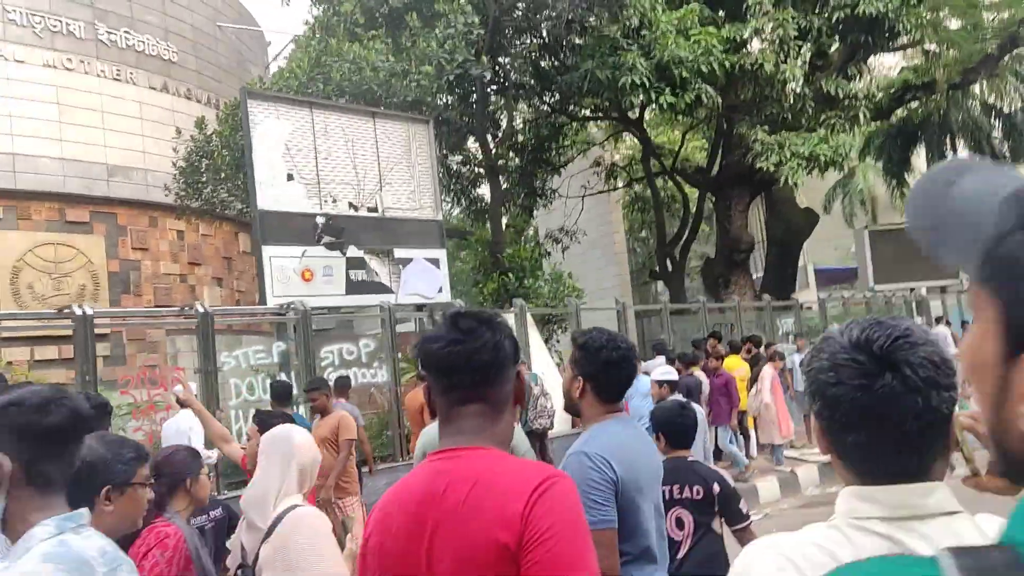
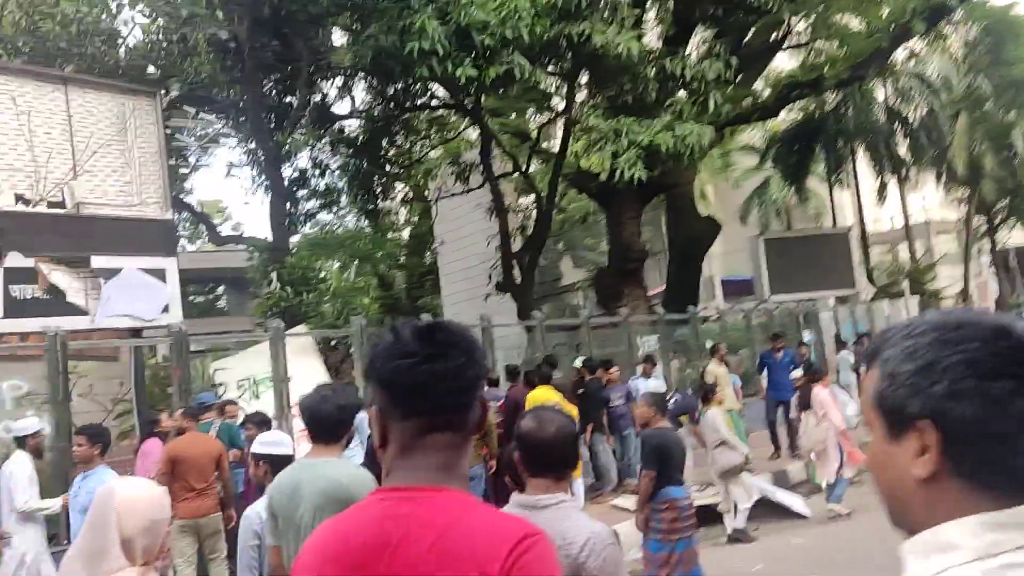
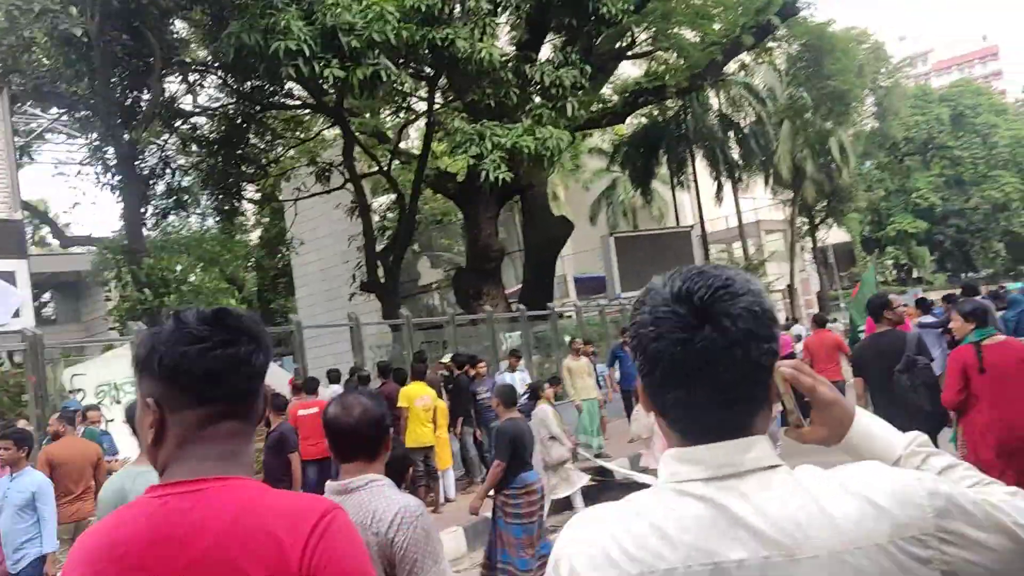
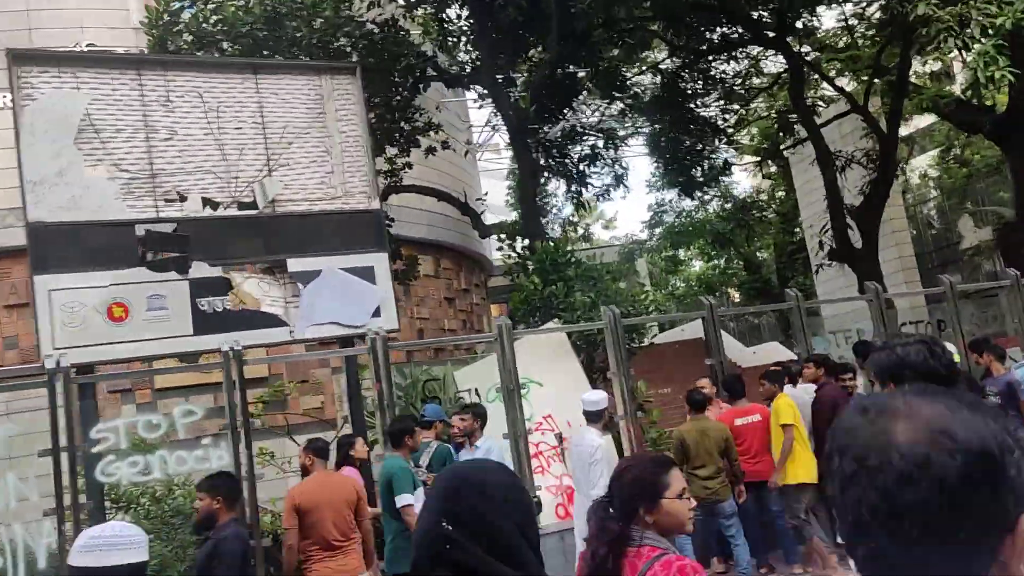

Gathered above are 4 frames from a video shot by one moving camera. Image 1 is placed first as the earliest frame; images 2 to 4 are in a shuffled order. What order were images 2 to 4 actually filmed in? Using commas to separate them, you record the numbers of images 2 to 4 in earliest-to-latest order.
3, 2, 4
